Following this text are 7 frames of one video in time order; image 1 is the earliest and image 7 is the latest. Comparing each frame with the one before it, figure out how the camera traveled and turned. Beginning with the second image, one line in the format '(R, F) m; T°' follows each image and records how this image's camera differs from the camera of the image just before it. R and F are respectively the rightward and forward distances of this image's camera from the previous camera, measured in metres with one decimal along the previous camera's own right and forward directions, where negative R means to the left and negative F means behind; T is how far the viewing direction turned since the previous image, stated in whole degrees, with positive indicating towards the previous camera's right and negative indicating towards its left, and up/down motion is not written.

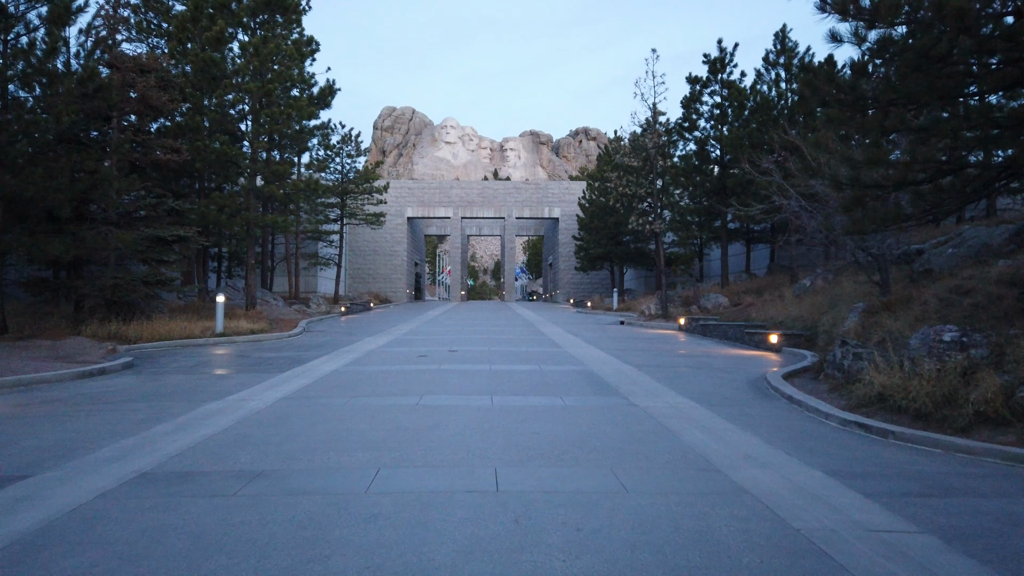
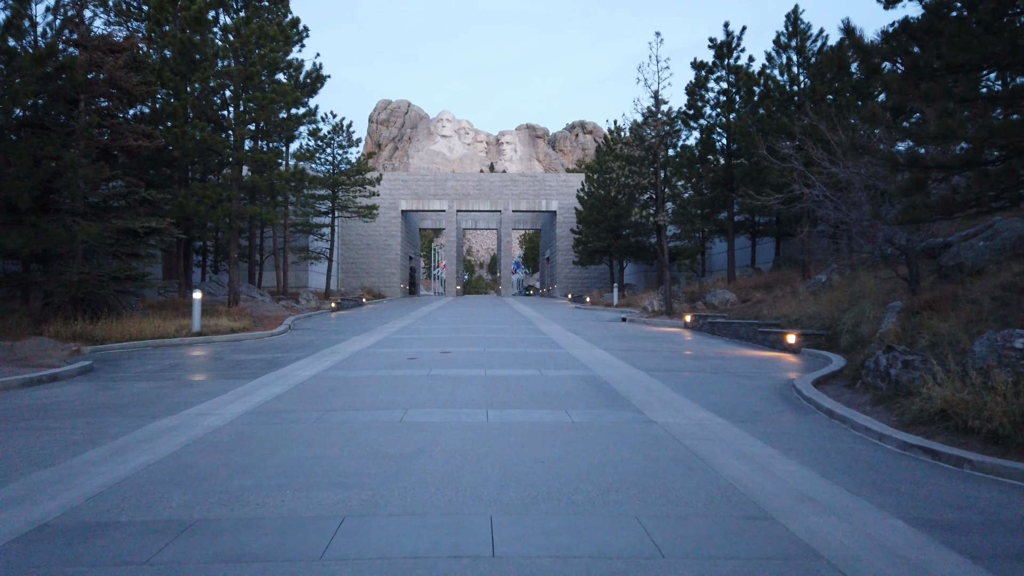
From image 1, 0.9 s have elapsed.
(0.0, +1.4) m; 0°
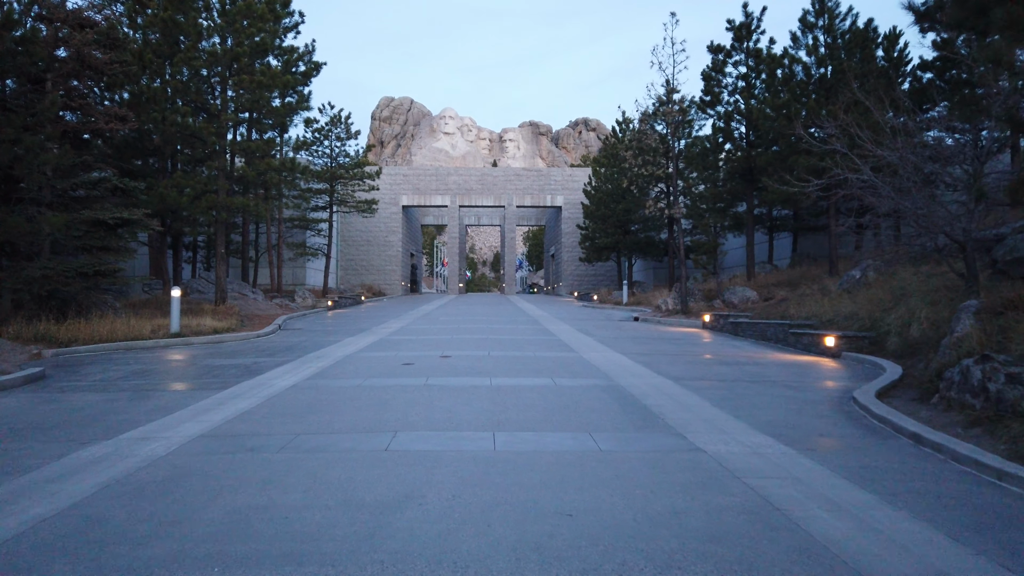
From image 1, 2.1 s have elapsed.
(-0.1, +1.8) m; 0°
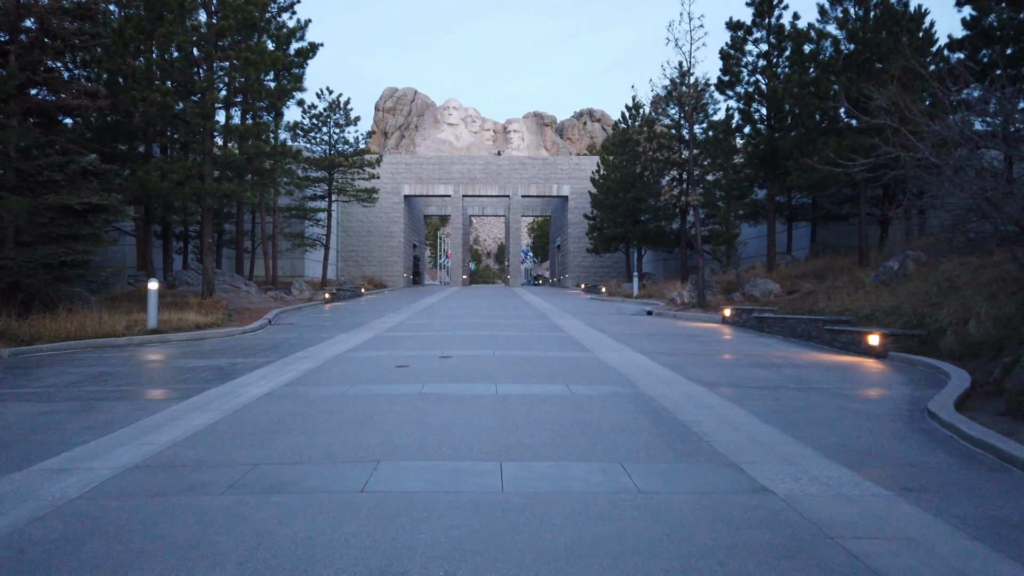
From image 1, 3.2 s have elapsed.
(-0.1, +1.6) m; 0°
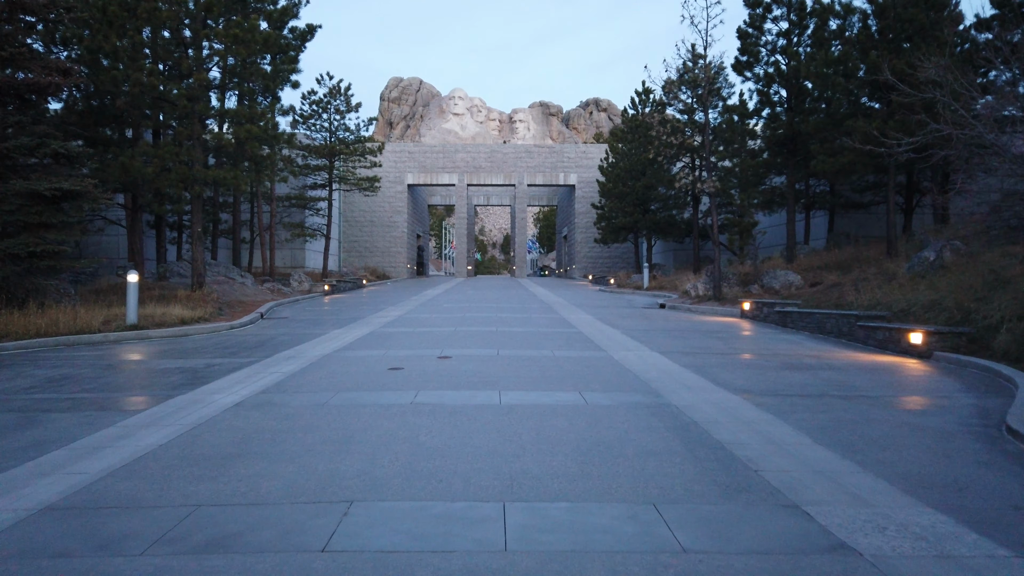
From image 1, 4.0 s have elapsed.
(0.0, +1.3) m; 0°
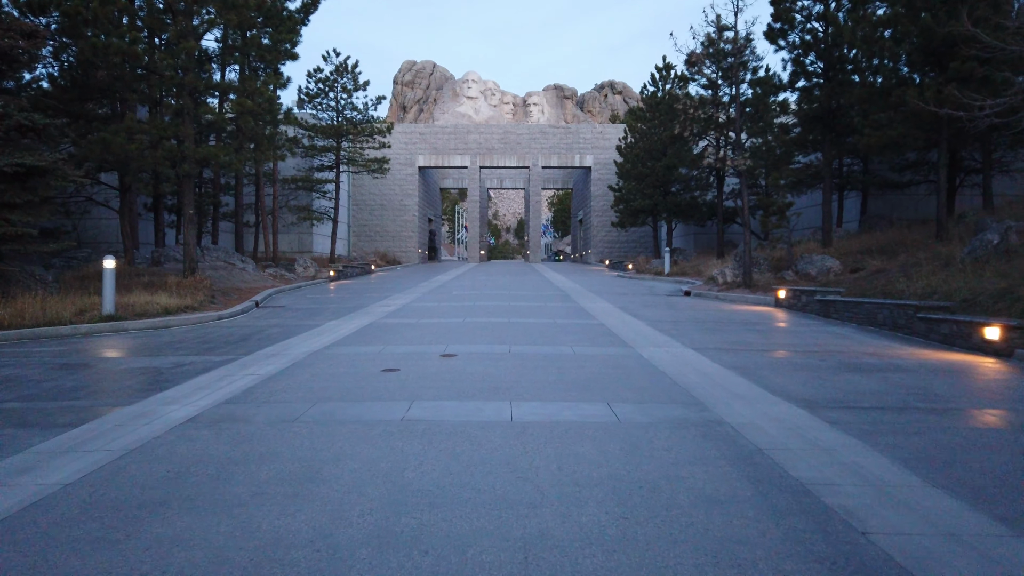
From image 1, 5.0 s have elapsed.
(0.0, +1.6) m; -1°
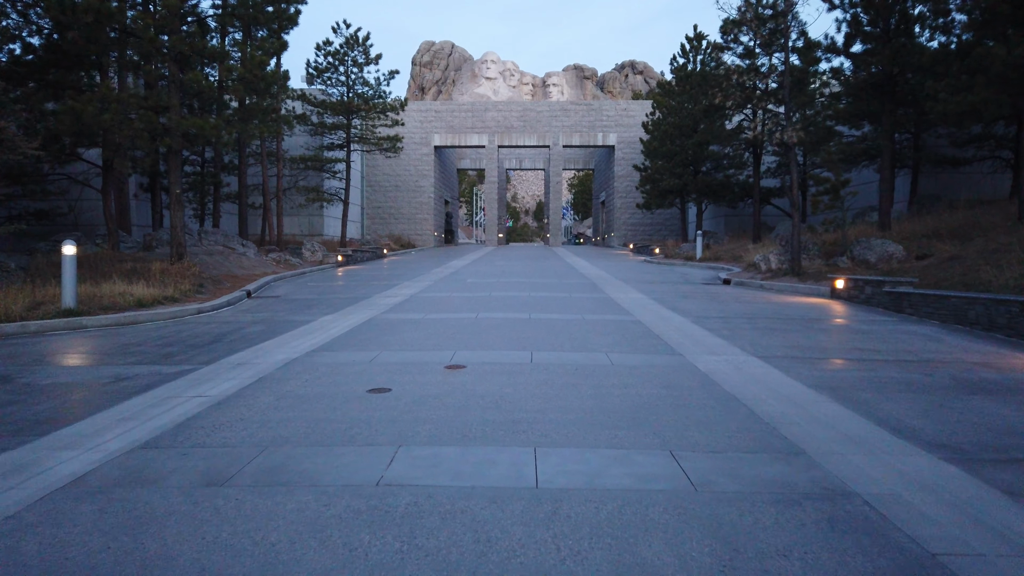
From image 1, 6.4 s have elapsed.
(0.0, +2.2) m; -1°
